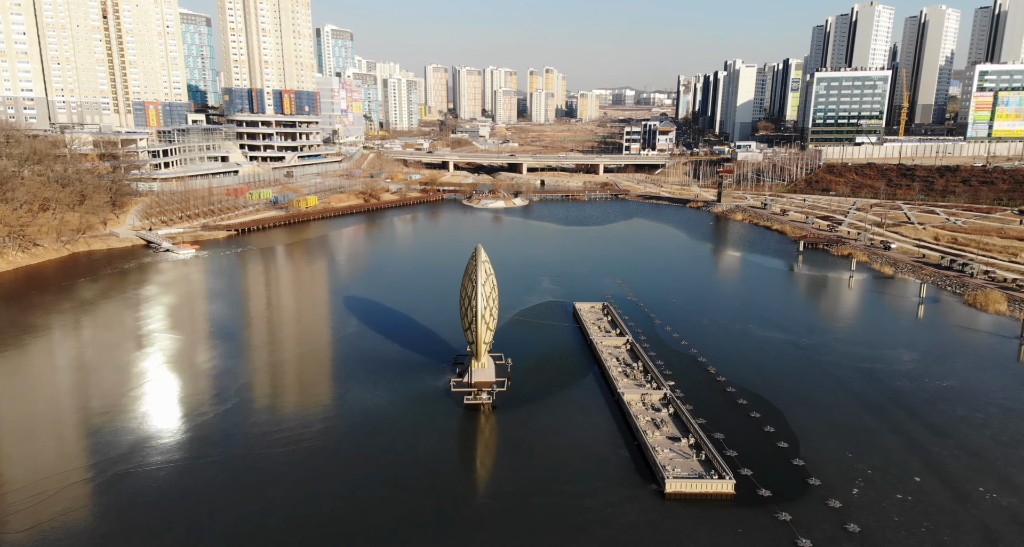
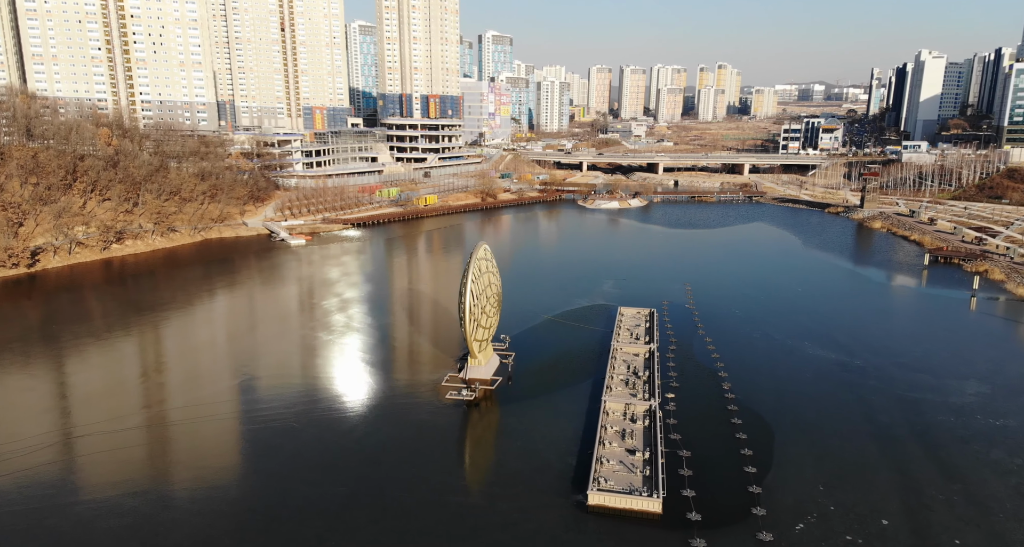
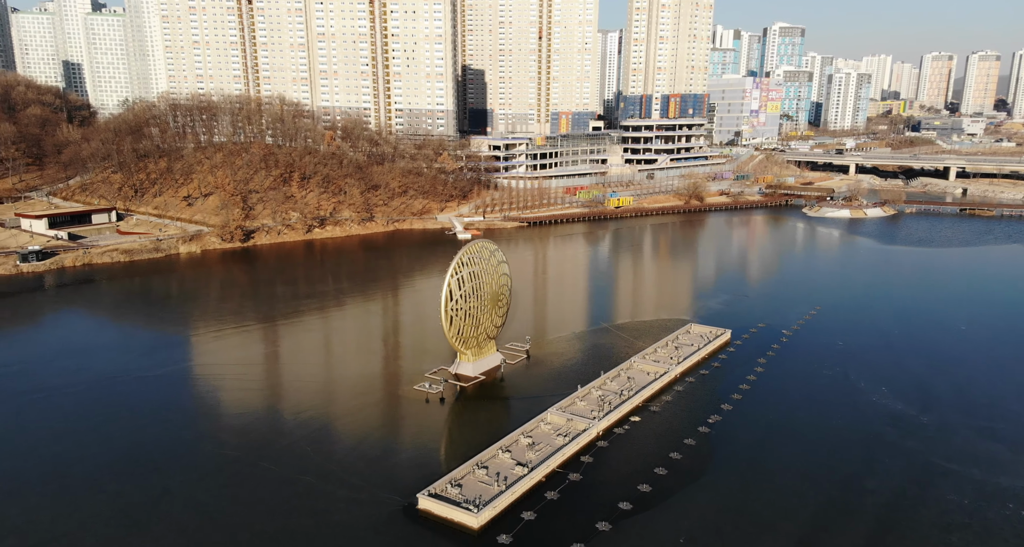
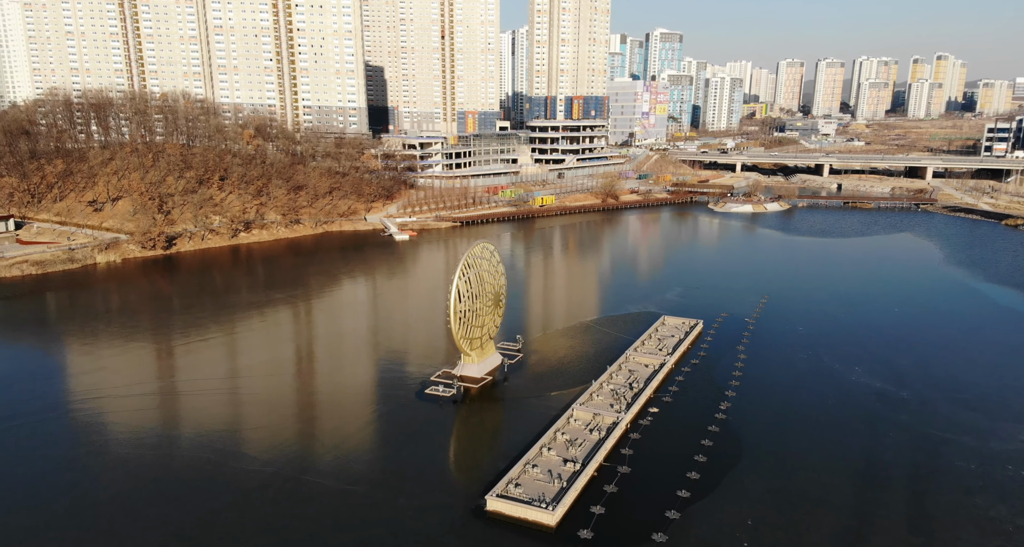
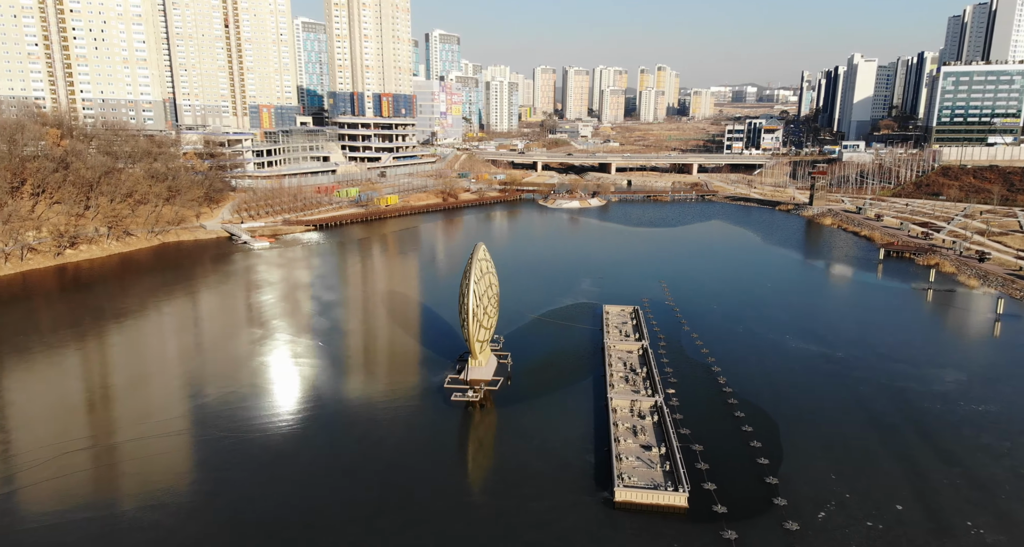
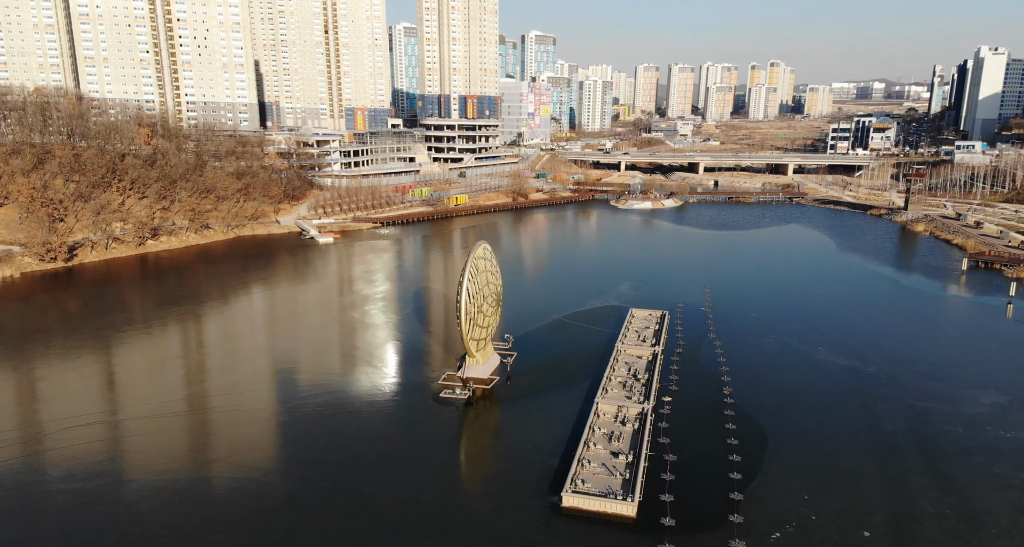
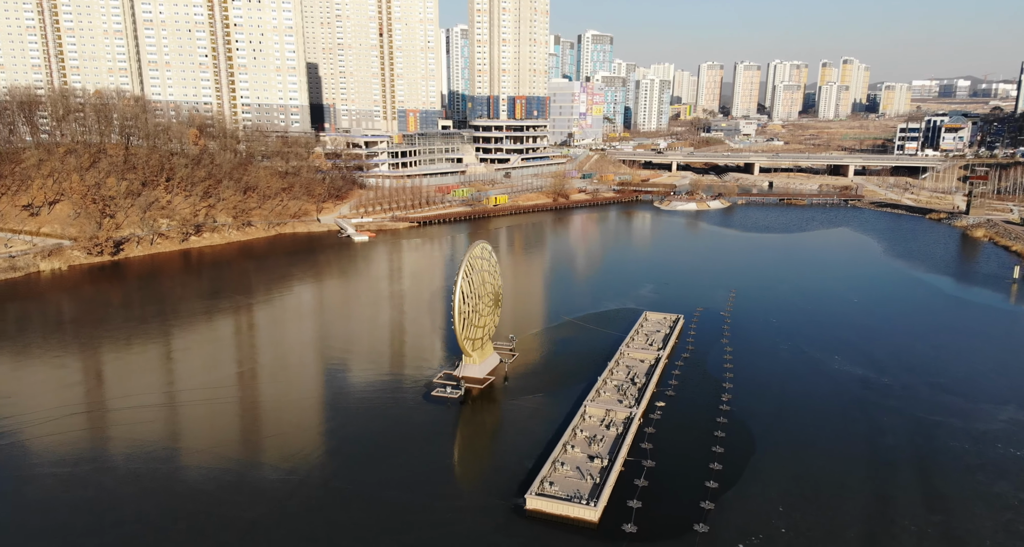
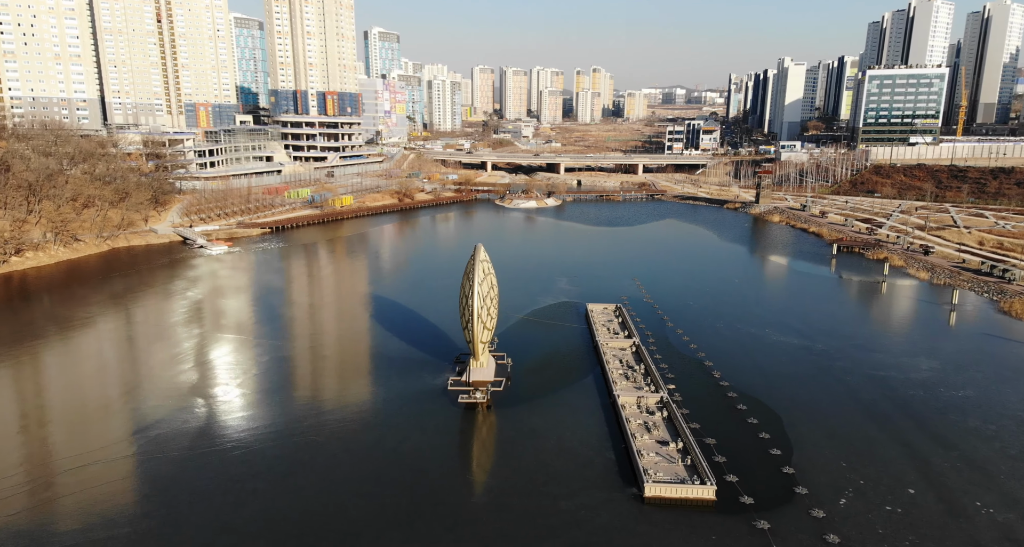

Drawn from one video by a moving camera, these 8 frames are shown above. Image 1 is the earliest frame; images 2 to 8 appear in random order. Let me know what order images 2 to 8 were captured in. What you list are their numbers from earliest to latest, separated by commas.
8, 5, 2, 6, 7, 4, 3
